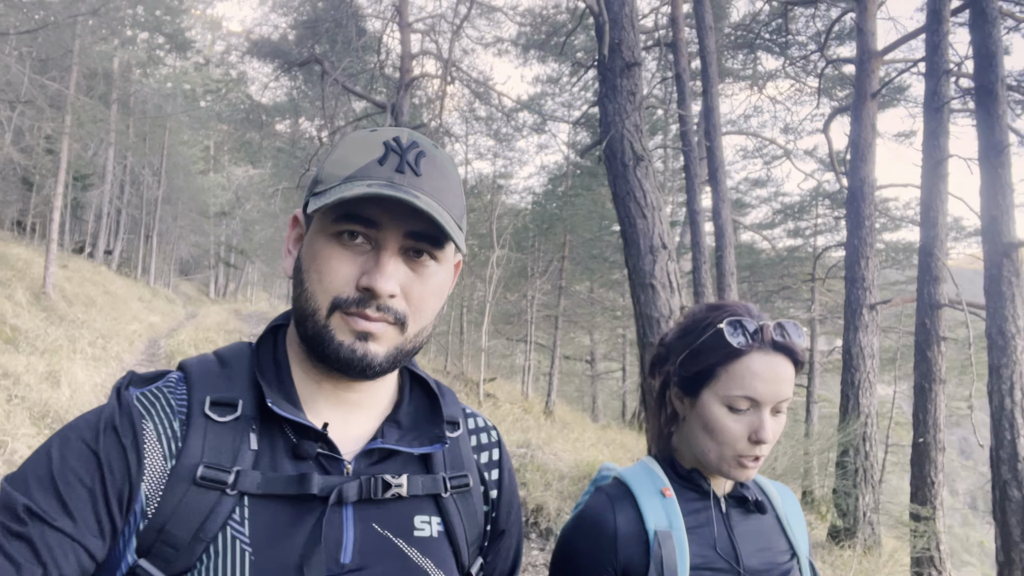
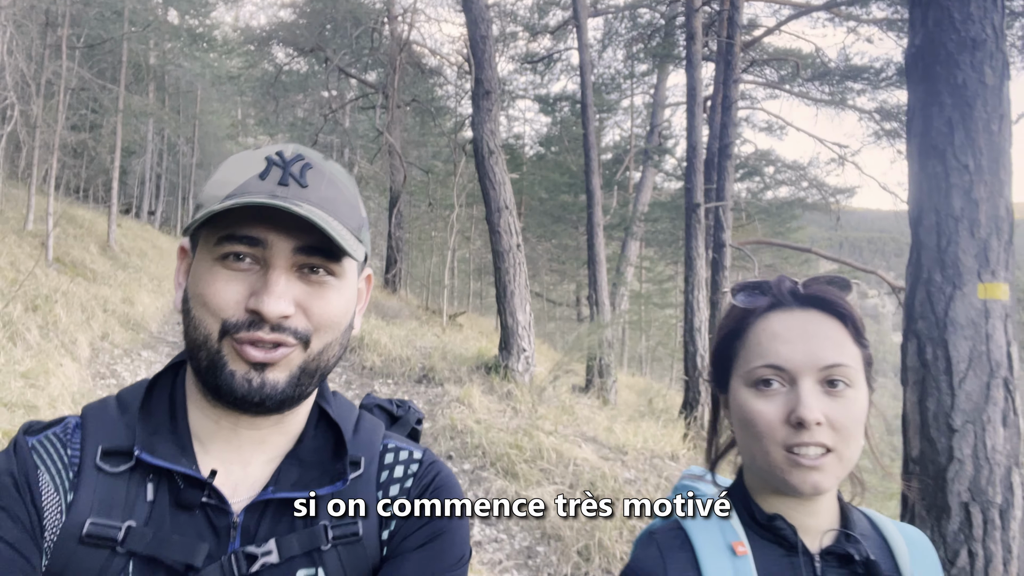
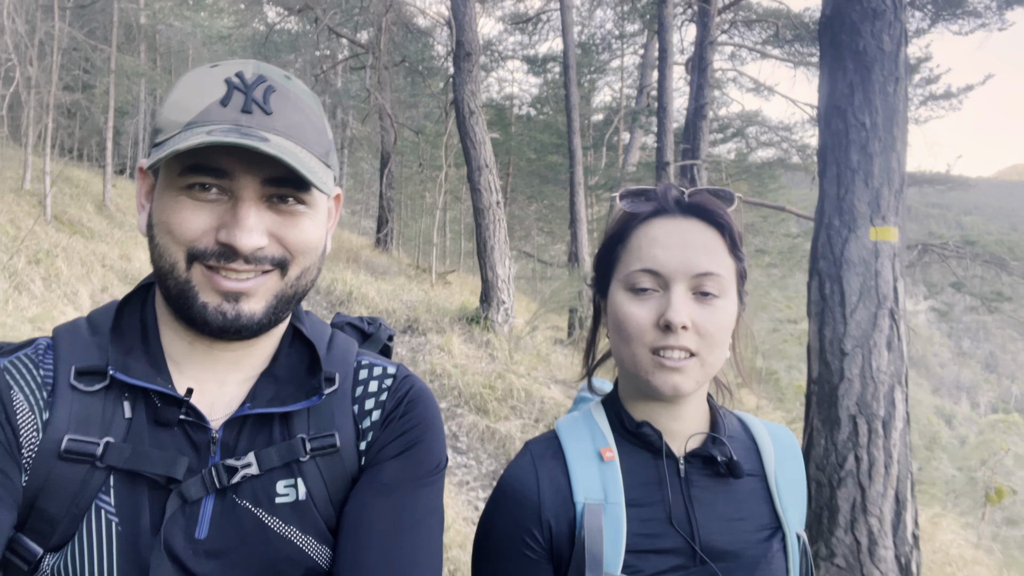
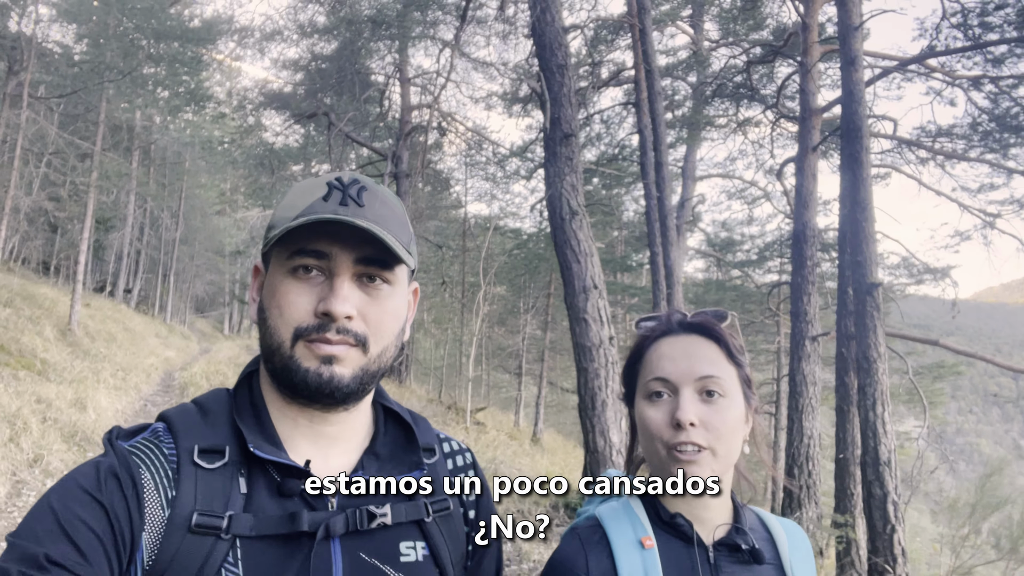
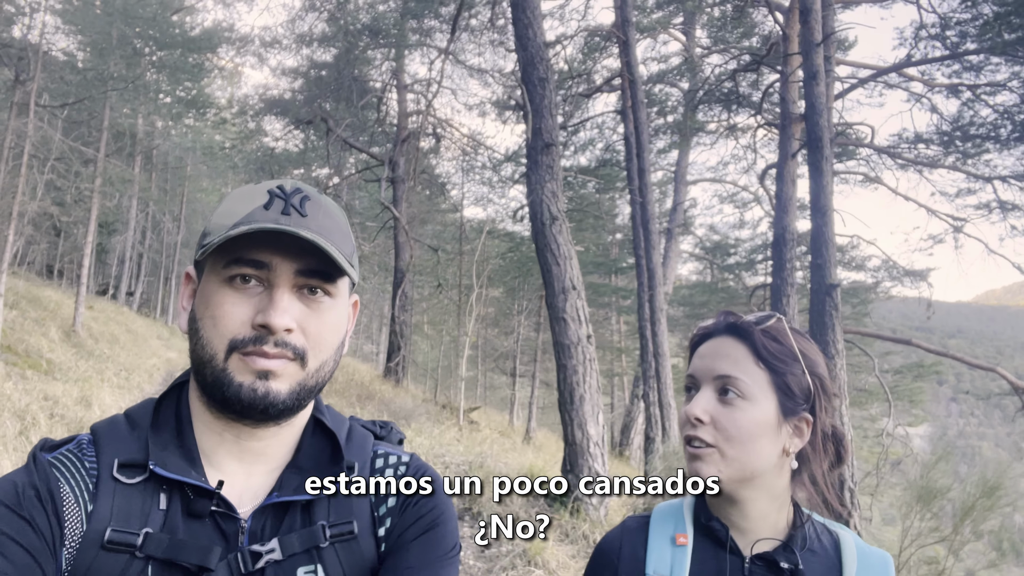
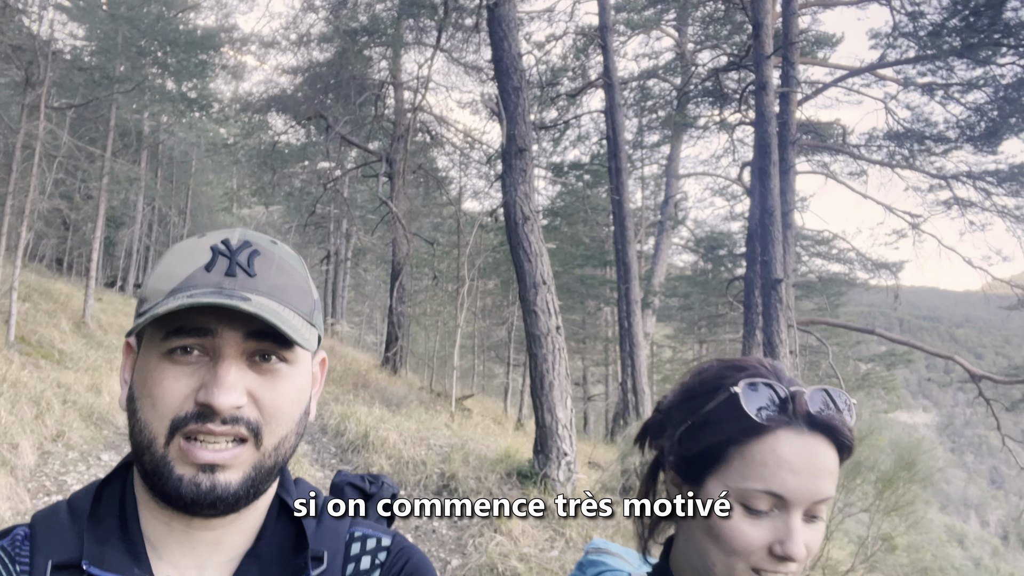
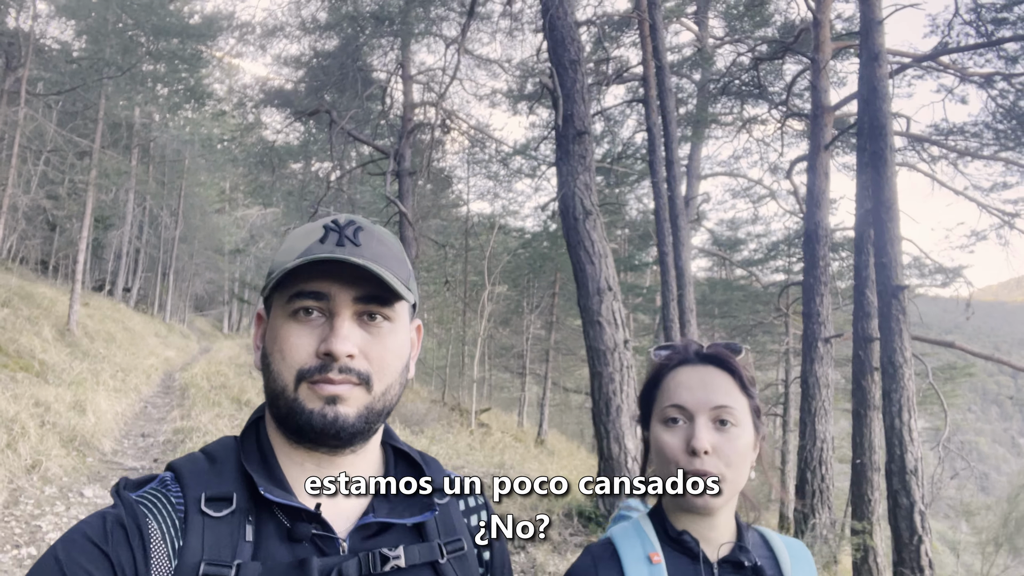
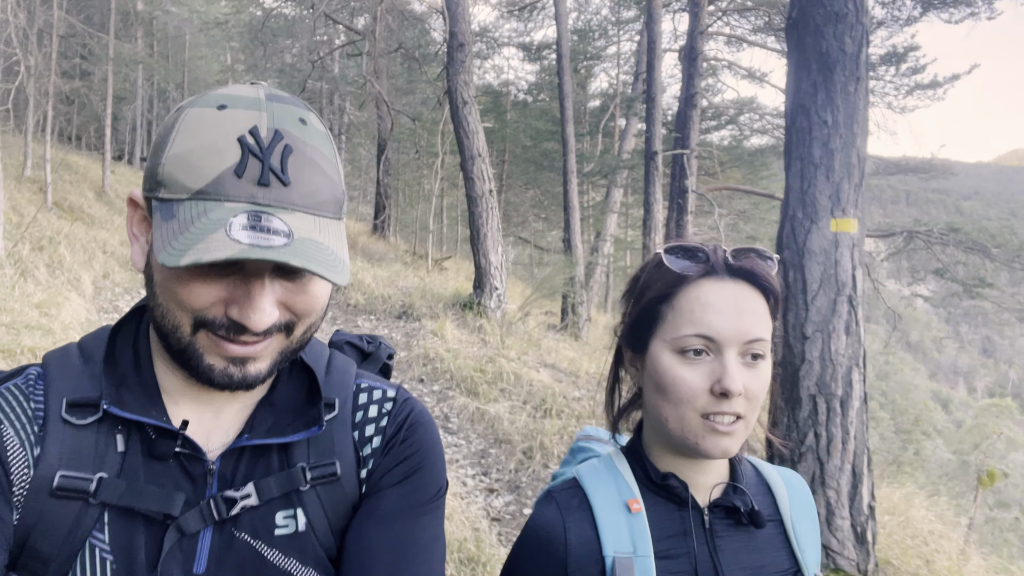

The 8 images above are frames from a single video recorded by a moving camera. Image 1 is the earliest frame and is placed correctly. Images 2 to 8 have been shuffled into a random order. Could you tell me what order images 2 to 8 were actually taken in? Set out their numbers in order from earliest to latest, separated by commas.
7, 4, 5, 6, 2, 3, 8
